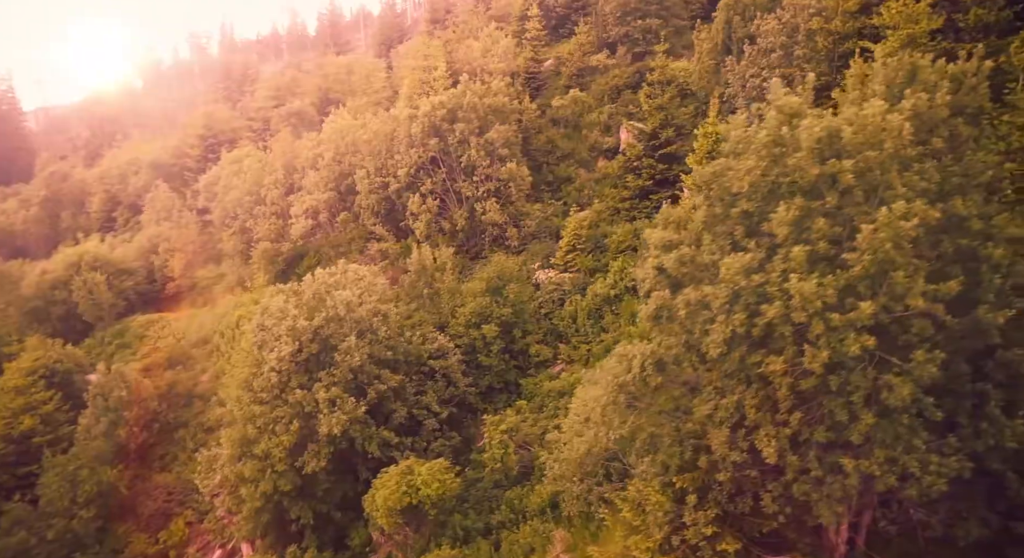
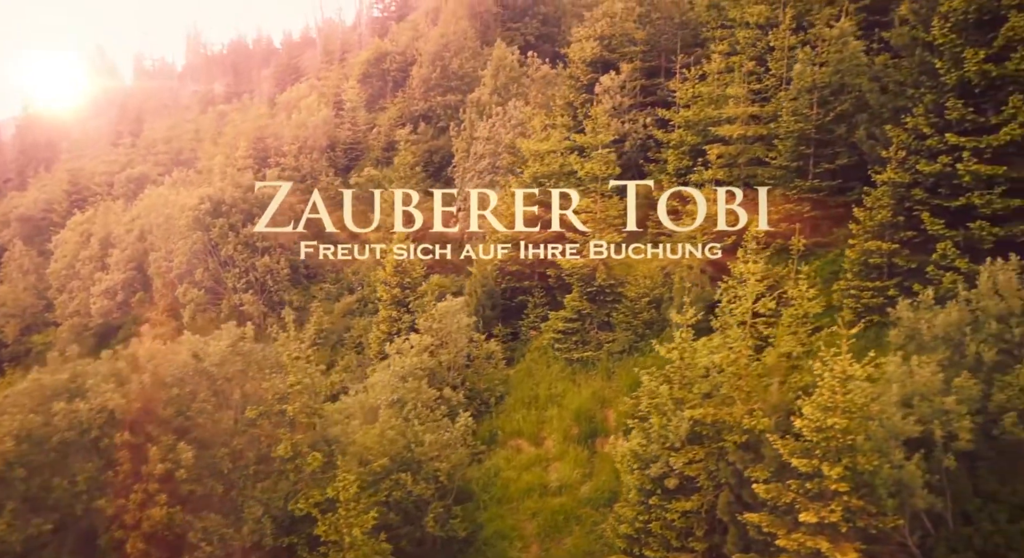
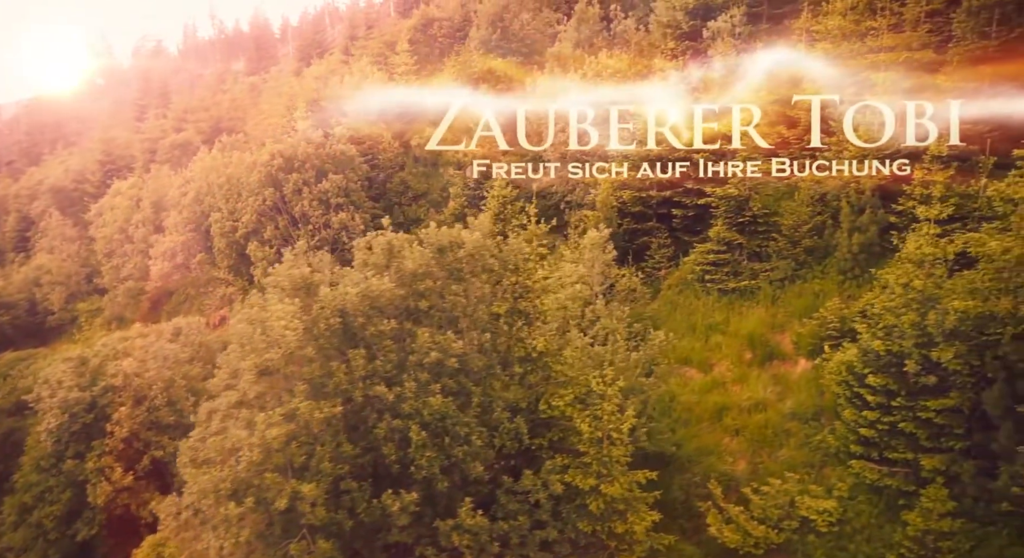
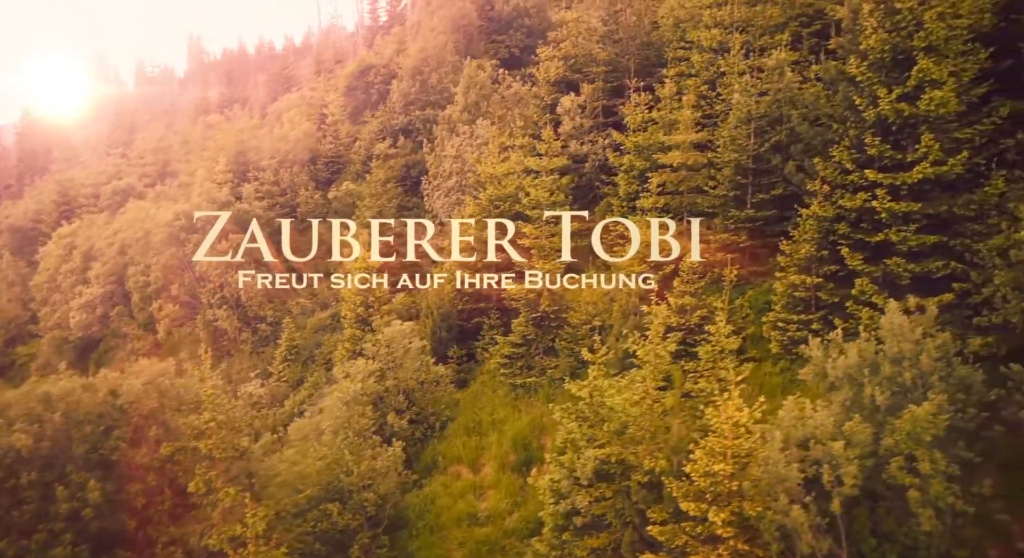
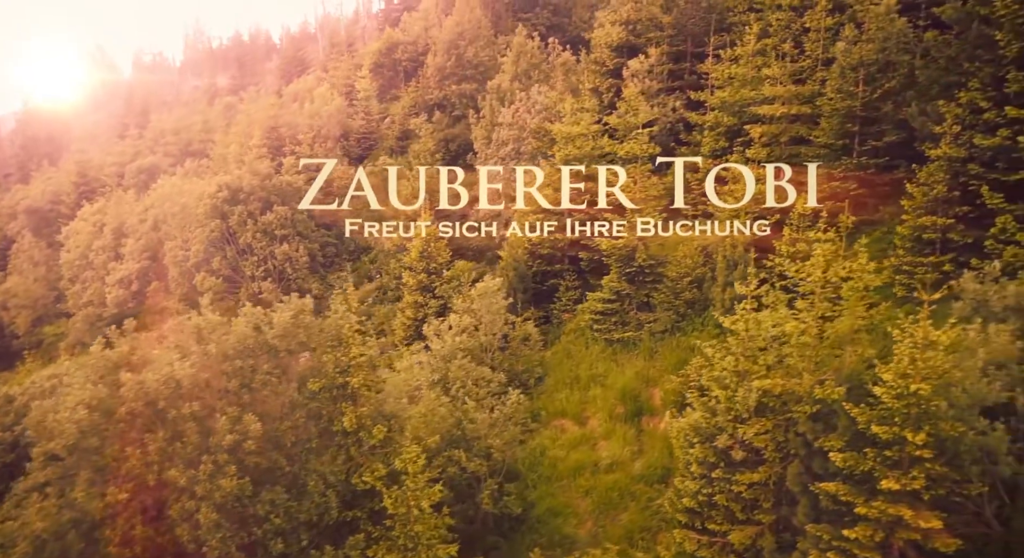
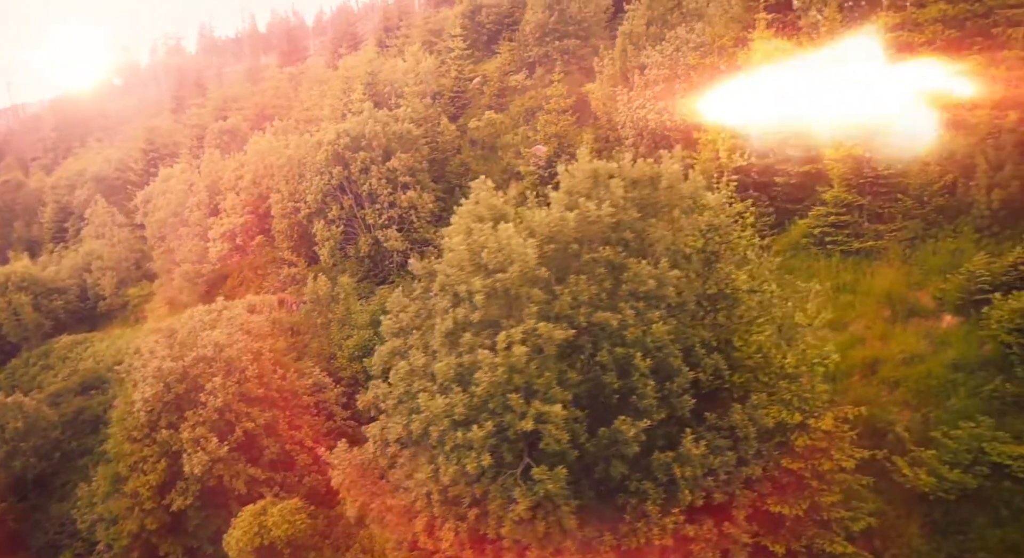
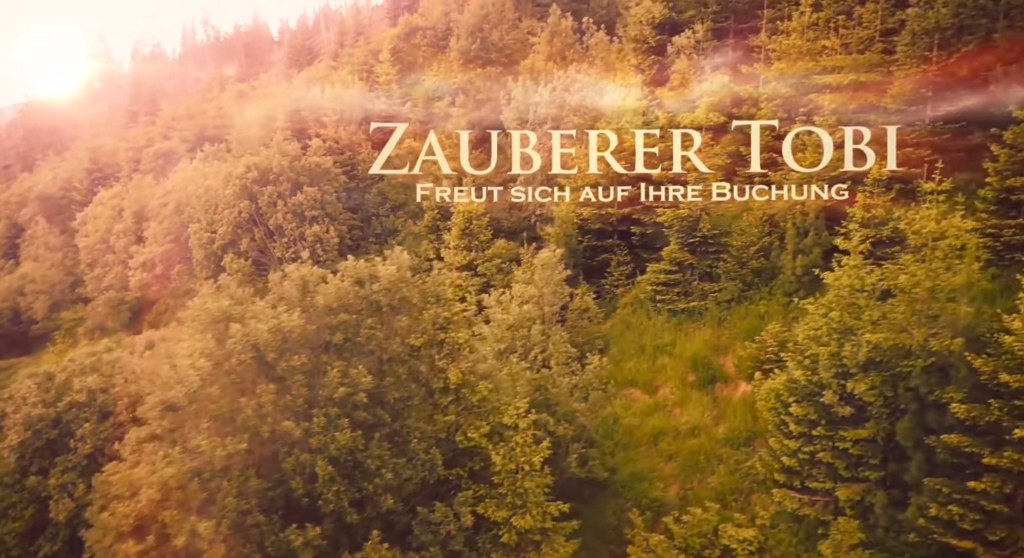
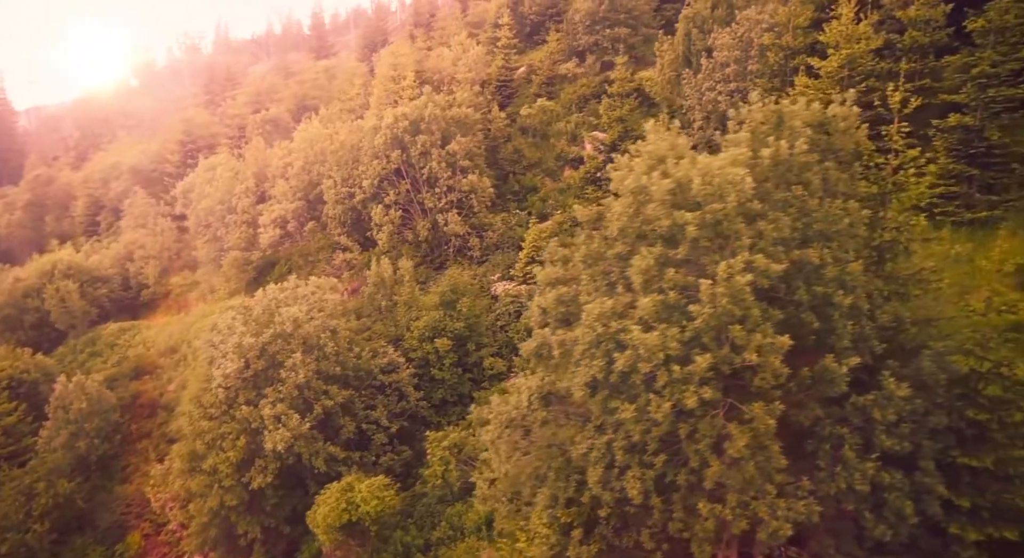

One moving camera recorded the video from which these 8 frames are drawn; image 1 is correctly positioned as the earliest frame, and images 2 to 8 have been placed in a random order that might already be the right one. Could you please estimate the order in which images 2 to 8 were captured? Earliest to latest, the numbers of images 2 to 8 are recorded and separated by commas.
8, 6, 3, 7, 5, 2, 4
